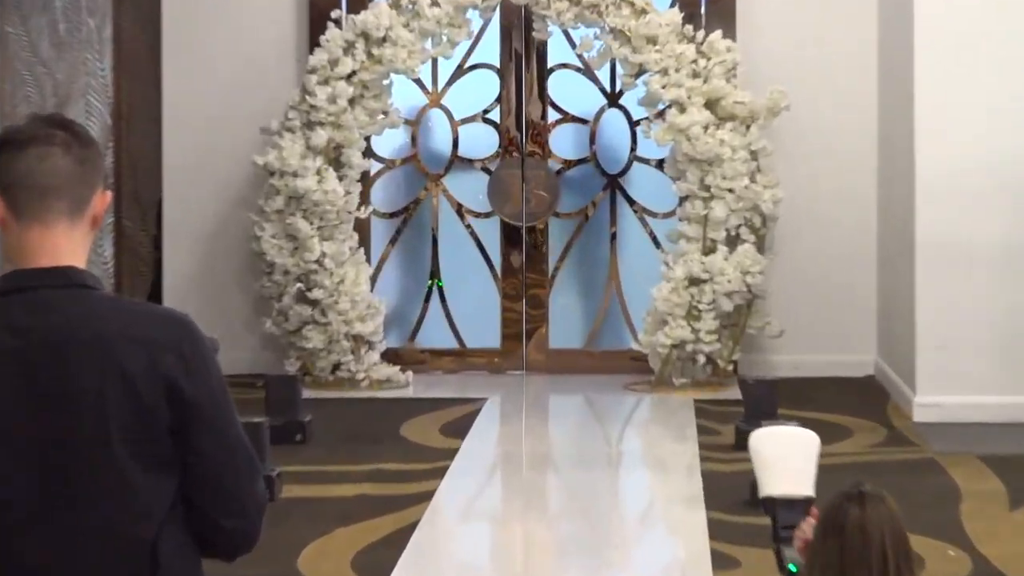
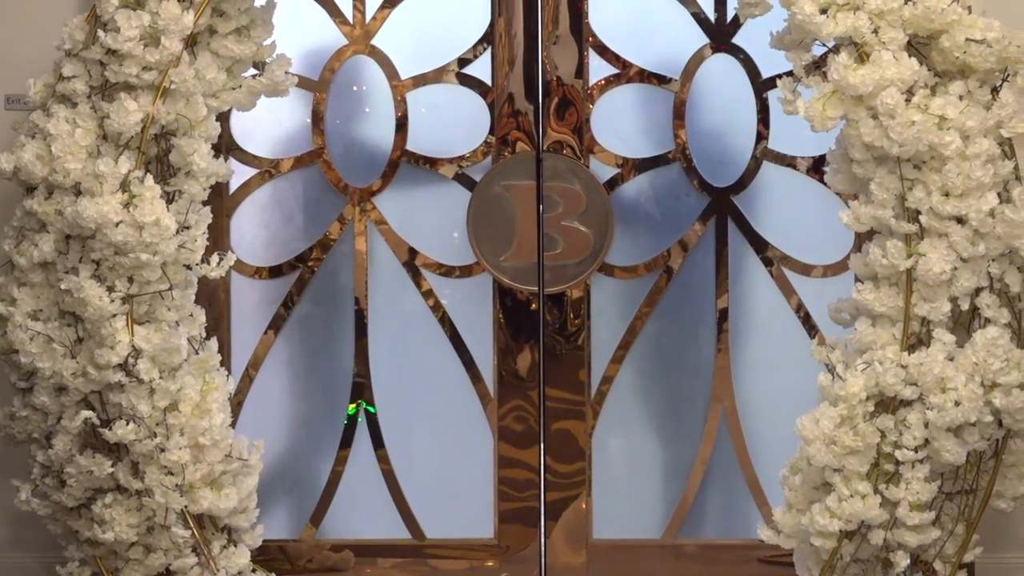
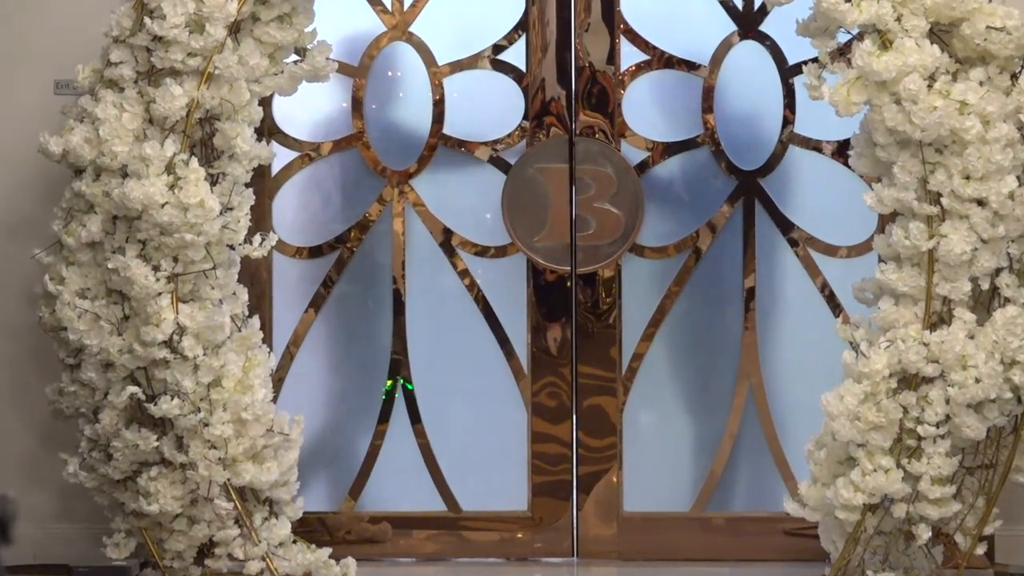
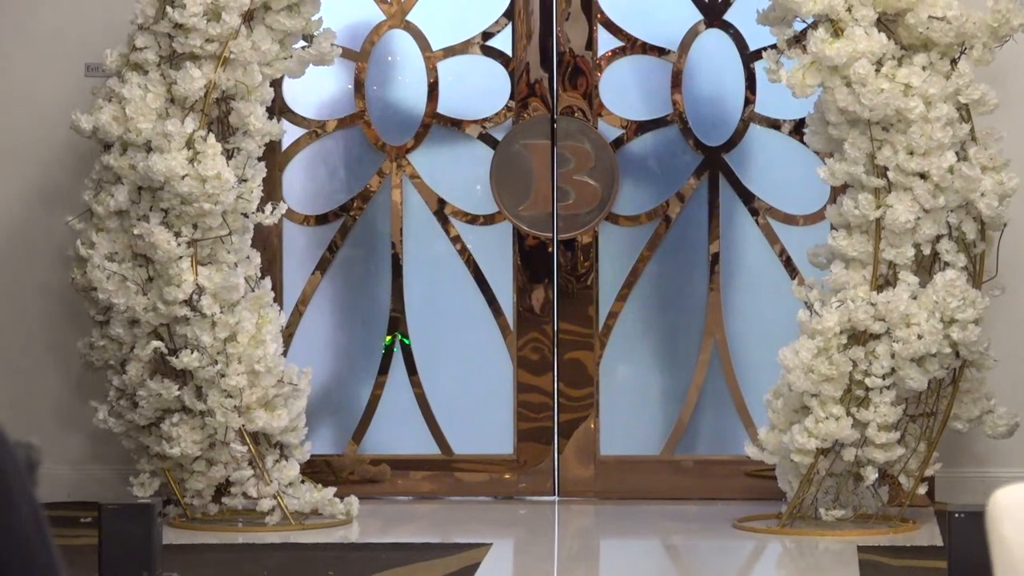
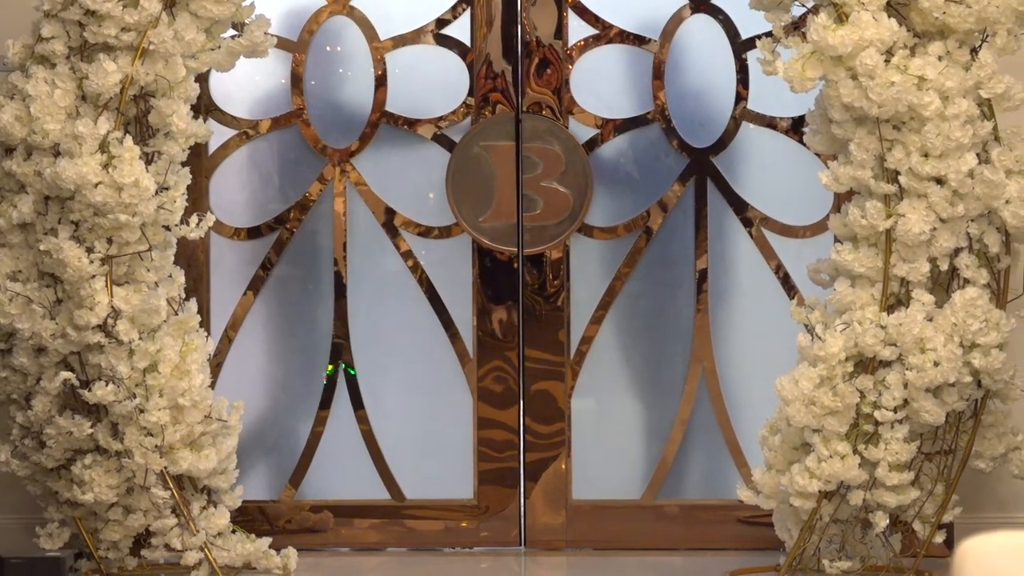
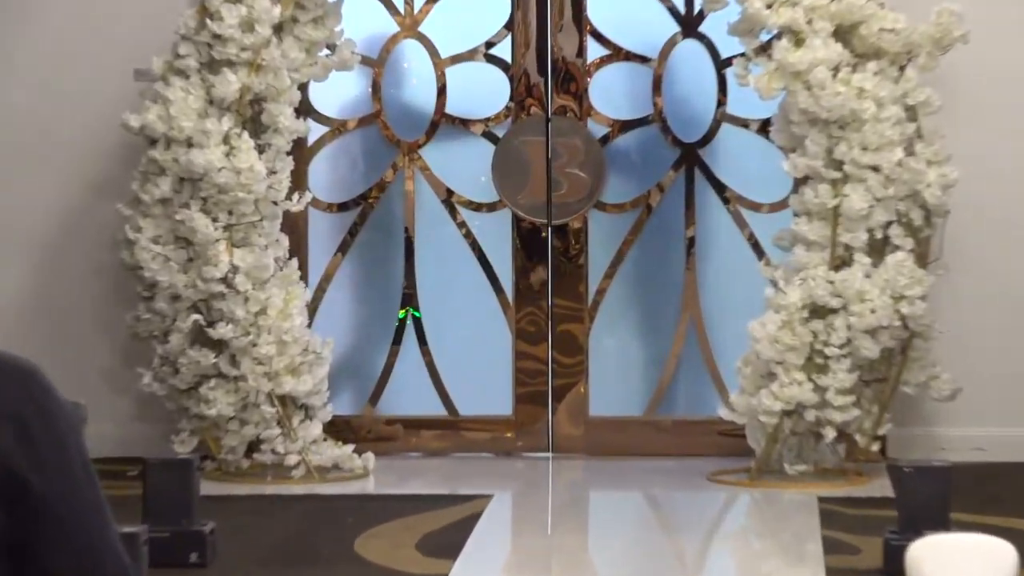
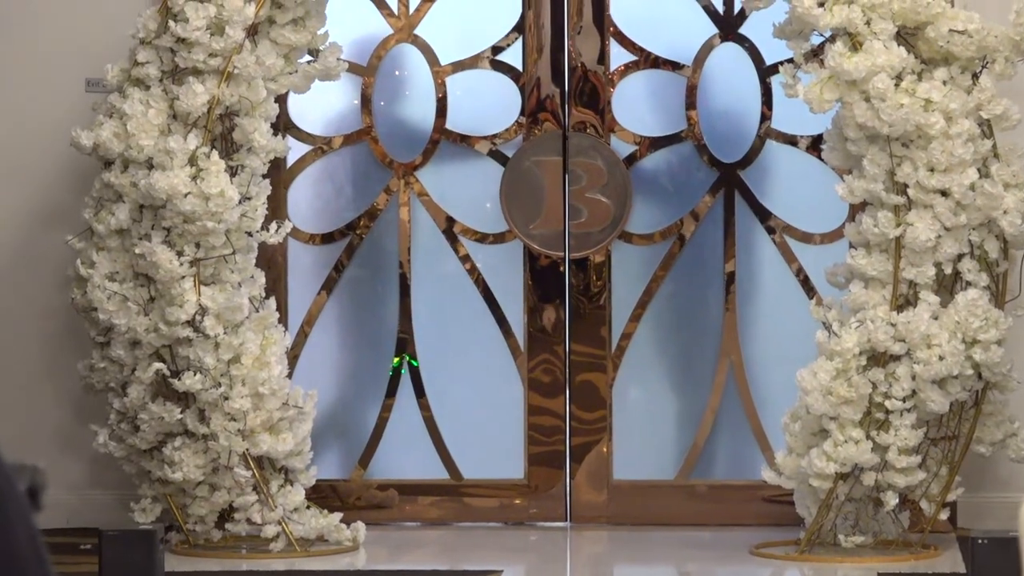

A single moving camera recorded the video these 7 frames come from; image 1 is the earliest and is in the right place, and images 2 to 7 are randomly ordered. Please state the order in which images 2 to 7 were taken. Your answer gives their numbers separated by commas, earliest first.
6, 4, 7, 3, 2, 5
